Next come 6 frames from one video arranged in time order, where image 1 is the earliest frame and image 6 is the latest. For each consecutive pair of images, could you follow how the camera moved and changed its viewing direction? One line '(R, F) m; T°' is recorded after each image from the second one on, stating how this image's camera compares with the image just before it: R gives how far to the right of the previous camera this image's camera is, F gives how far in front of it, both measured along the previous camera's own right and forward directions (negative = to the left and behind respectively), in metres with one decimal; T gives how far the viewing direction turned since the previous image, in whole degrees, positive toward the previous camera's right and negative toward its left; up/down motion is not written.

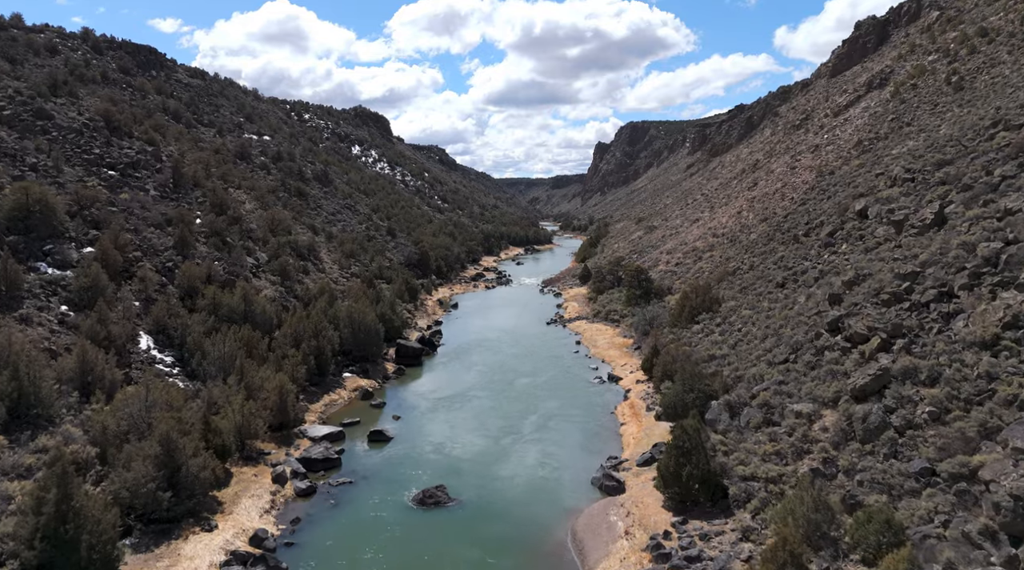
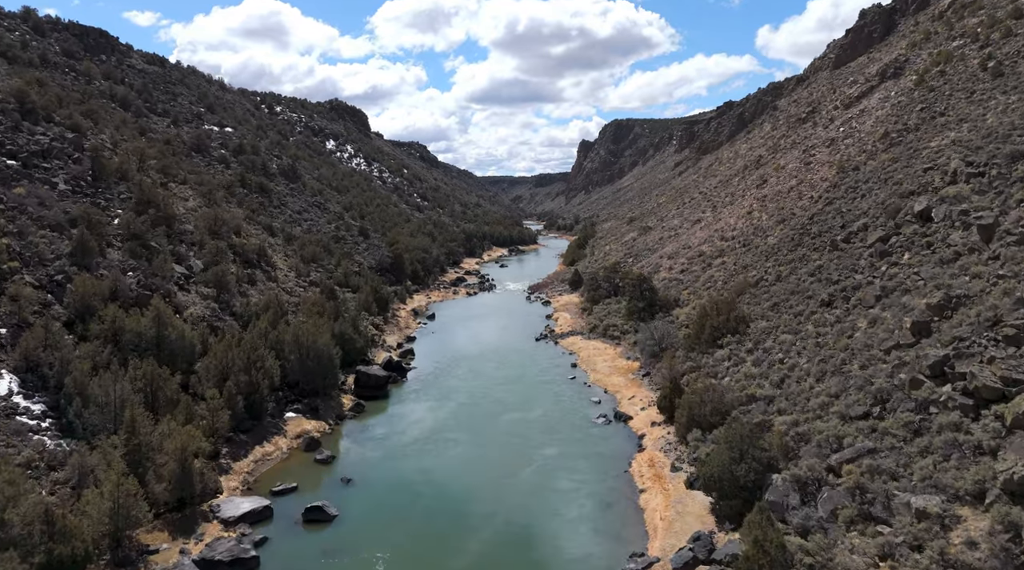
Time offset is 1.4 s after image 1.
(-0.1, +6.4) m; +1°
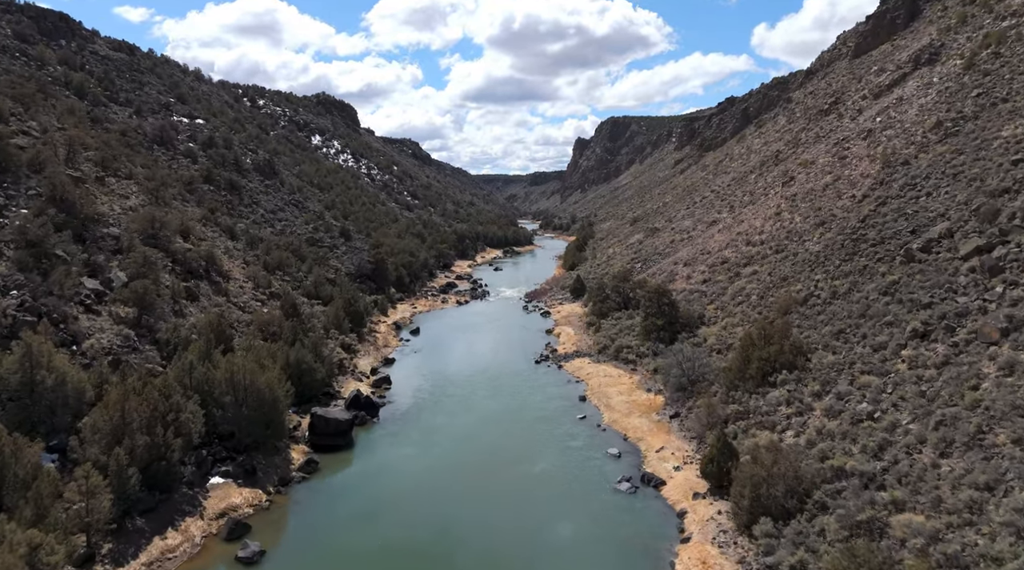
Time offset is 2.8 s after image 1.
(-0.1, +6.4) m; 0°
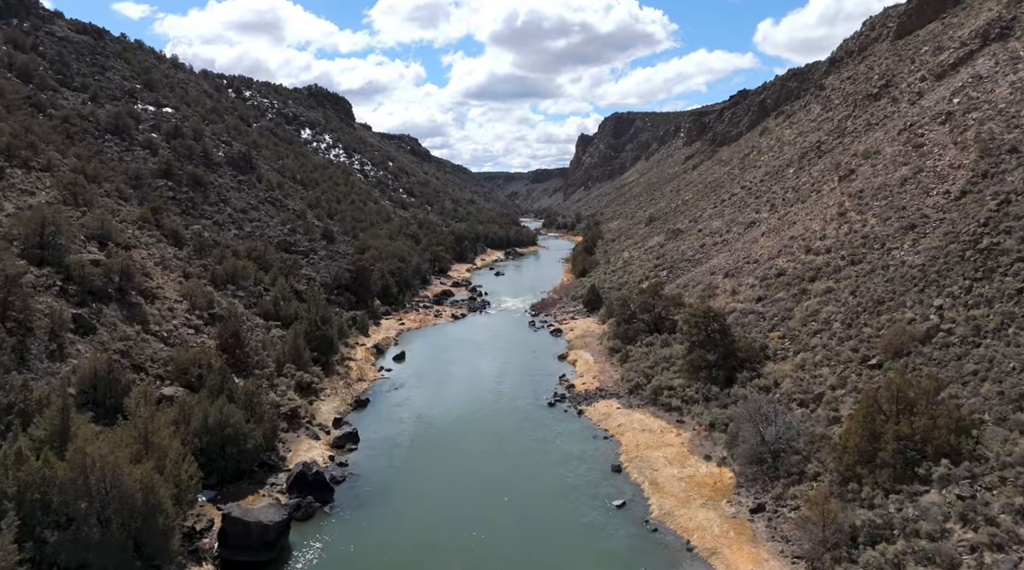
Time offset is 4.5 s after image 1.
(-0.2, +8.1) m; 0°
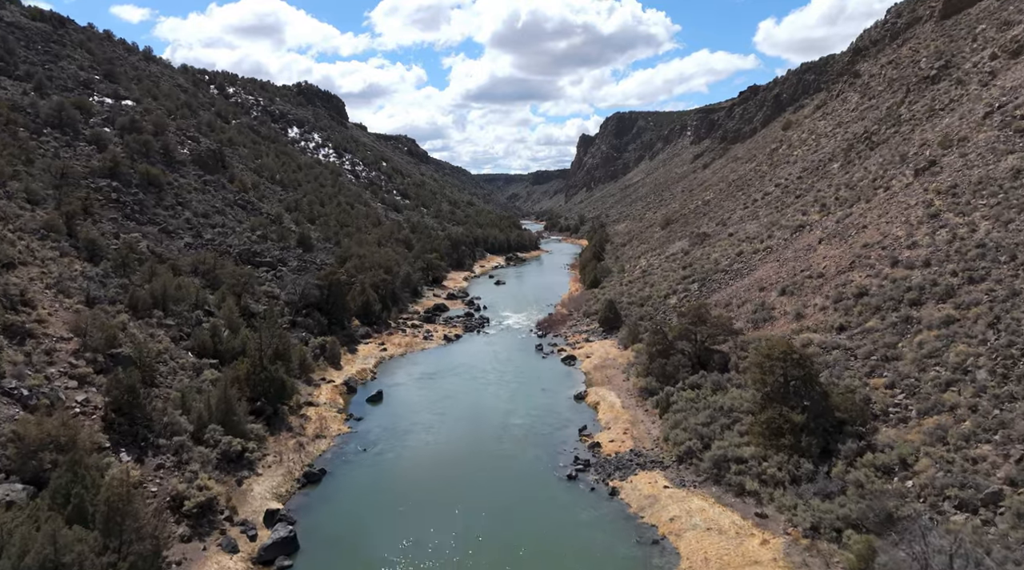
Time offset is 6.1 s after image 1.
(-0.1, +7.7) m; 0°
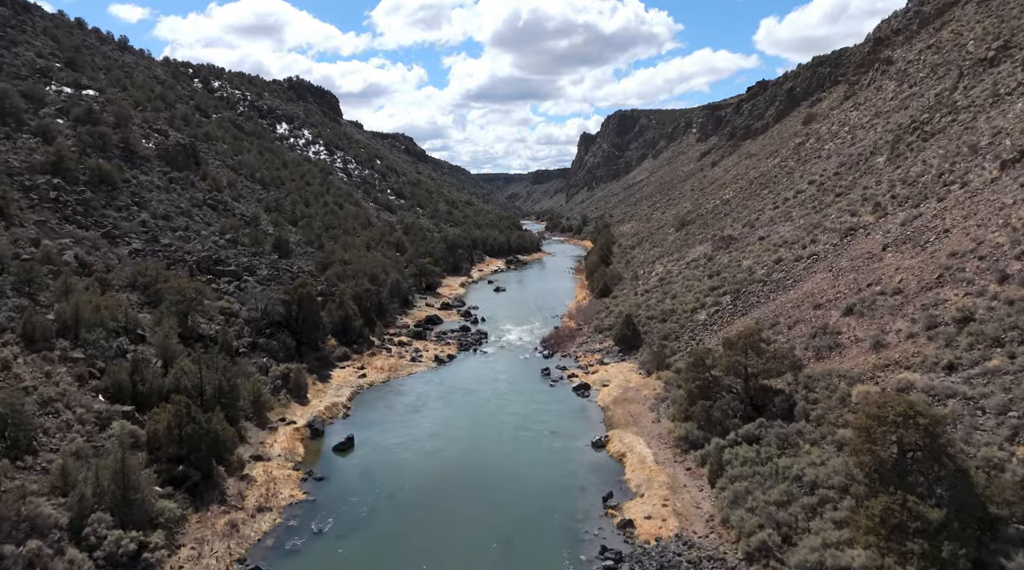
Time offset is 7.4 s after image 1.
(-0.1, +5.9) m; 0°
